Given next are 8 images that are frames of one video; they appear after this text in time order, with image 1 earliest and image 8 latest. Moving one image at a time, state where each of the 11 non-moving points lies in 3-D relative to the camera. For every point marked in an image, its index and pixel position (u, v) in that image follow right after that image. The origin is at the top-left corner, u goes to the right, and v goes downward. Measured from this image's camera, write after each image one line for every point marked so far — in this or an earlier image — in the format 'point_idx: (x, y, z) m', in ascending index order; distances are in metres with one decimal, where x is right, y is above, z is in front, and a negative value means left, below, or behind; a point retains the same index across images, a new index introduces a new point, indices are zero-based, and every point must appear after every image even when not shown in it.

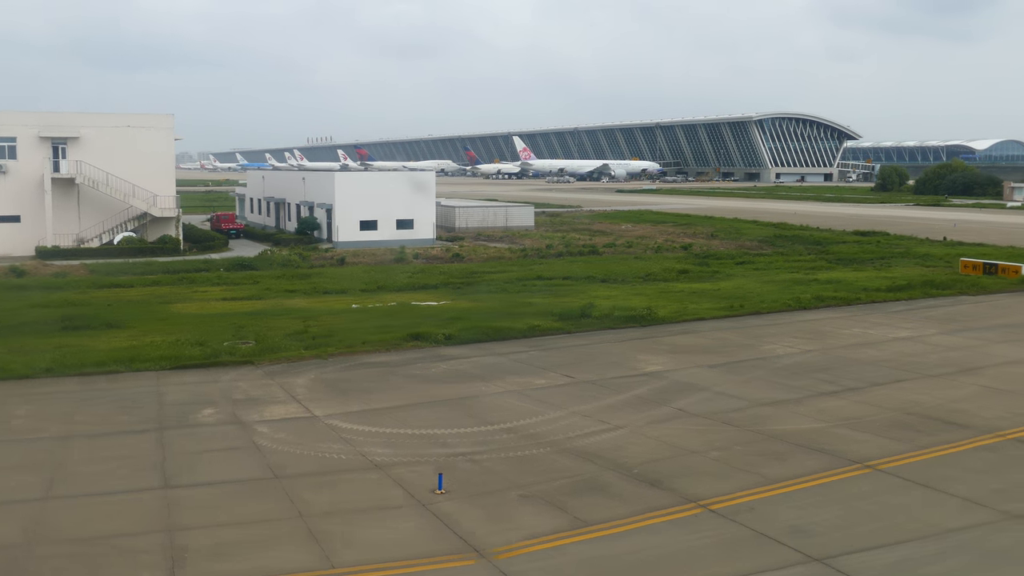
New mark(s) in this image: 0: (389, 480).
0: (-1.5, -2.3, +12.5) m
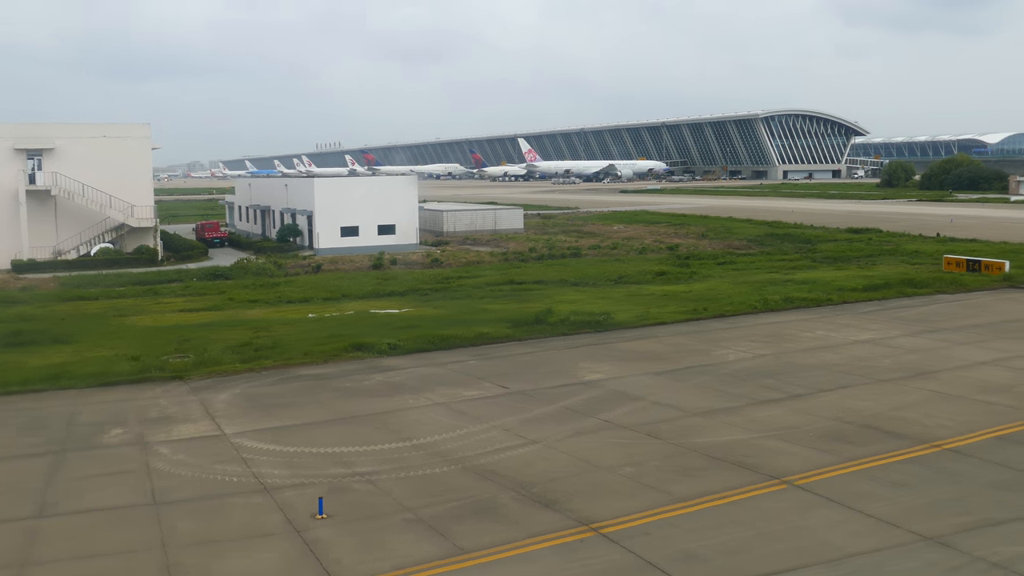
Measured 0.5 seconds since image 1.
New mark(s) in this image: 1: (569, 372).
0: (-2.7, -2.5, +11.8) m
1: (+1.0, -1.5, +19.0) m
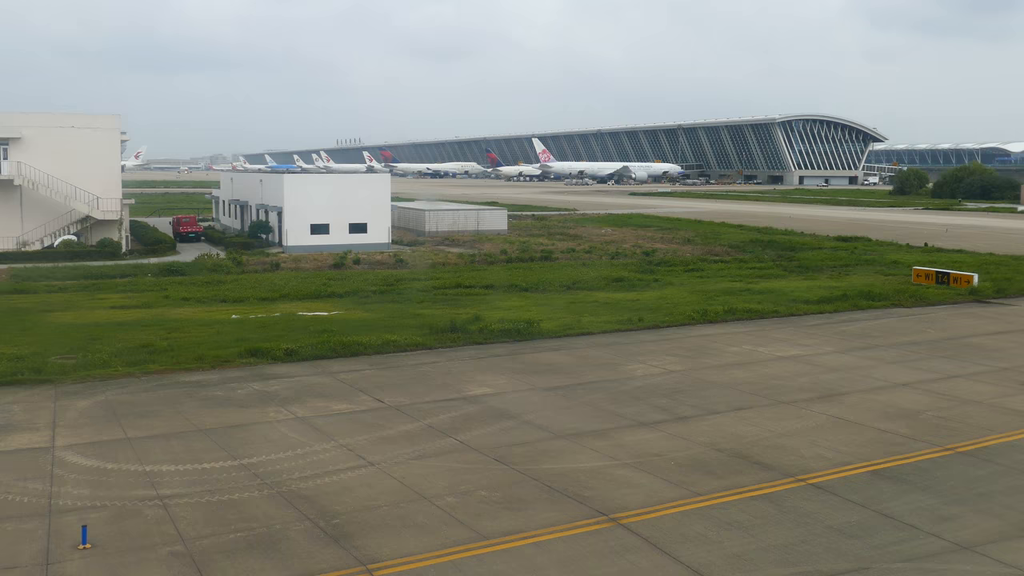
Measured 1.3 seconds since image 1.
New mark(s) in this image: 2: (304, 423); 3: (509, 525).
0: (-4.9, -2.5, +10.8) m
1: (-0.9, -1.7, +17.9) m
2: (-3.1, -2.0, +15.4) m
3: (0.0, -2.5, +10.9) m
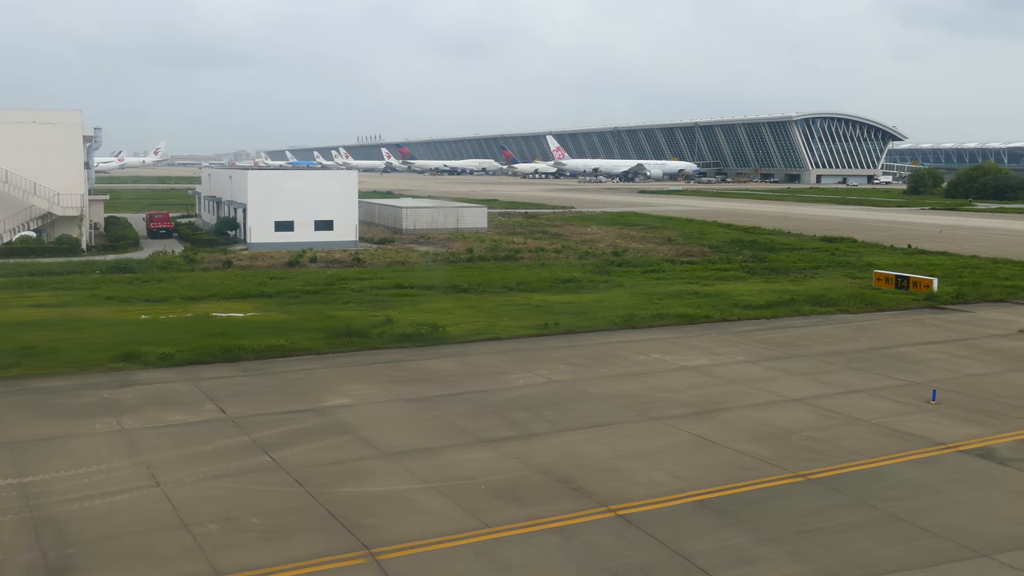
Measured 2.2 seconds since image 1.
0: (-7.3, -2.6, +9.8) m
1: (-3.2, -1.7, +16.8) m
2: (-5.3, -2.0, +14.4) m
3: (-2.4, -2.6, +9.9) m
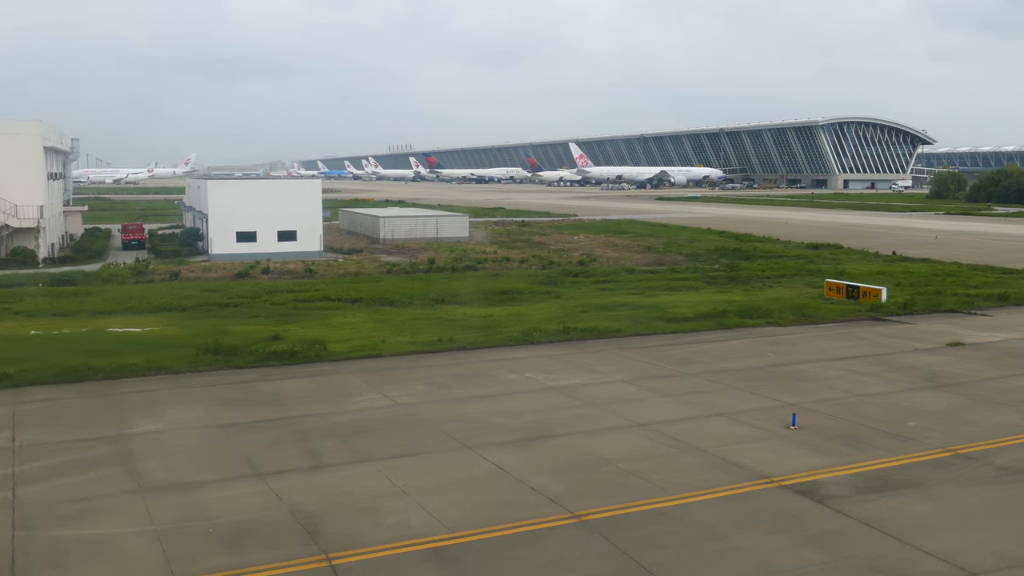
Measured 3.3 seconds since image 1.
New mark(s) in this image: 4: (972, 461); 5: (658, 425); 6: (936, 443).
0: (-10.1, -2.8, +8.9) m
1: (-5.8, -2.0, +15.7) m
2: (-8.0, -2.3, +13.4) m
3: (-5.3, -2.8, +8.7) m
4: (+5.8, -2.2, +13.2) m
5: (+2.1, -2.0, +15.1) m
6: (+5.7, -2.1, +14.2) m
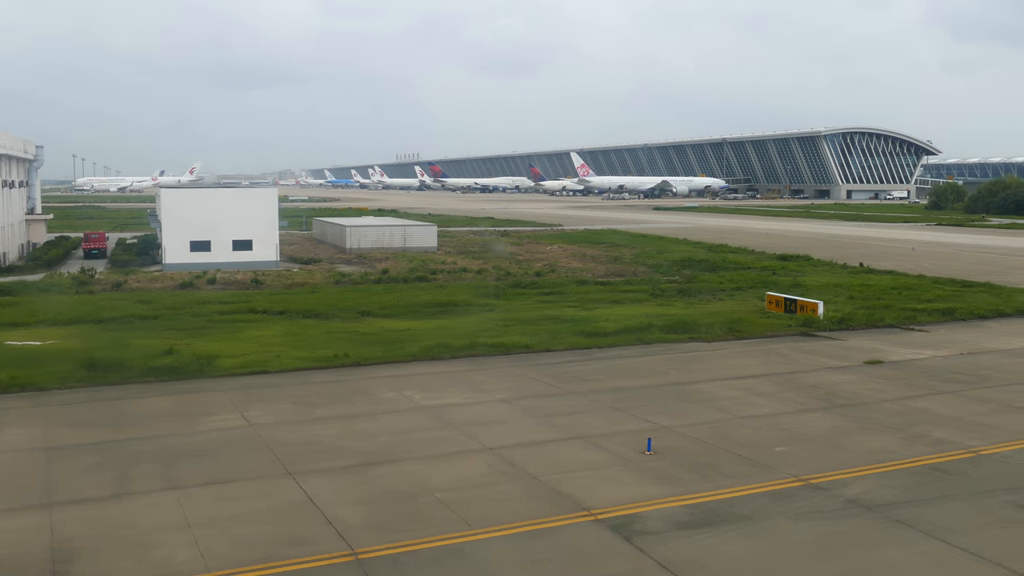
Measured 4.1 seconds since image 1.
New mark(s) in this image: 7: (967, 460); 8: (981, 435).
0: (-12.4, -2.9, +8.1) m
1: (-8.0, -2.2, +14.9) m
2: (-10.3, -2.4, +12.6) m
3: (-7.6, -2.9, +7.9) m
4: (+3.6, -2.4, +12.3) m
5: (-0.1, -2.2, +14.2) m
6: (+3.5, -2.3, +13.2) m
7: (+6.0, -2.3, +13.6) m
8: (+6.8, -2.1, +15.1) m
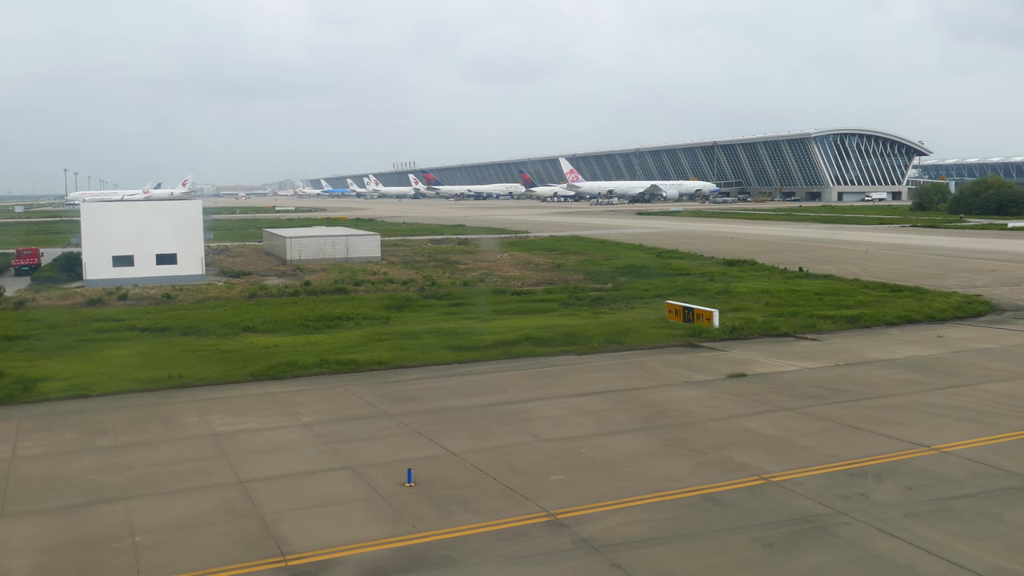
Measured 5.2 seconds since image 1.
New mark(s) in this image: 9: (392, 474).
0: (-15.6, -3.3, +7.1) m
1: (-11.1, -2.6, +13.9) m
2: (-13.4, -2.8, +11.5) m
3: (-10.7, -3.2, +6.9) m
4: (+0.5, -2.6, +11.1) m
5: (-3.2, -2.5, +13.1) m
6: (+0.4, -2.5, +12.1) m
7: (+2.8, -2.4, +12.5) m
8: (+3.7, -2.3, +14.0) m
9: (-1.5, -2.4, +13.3) m
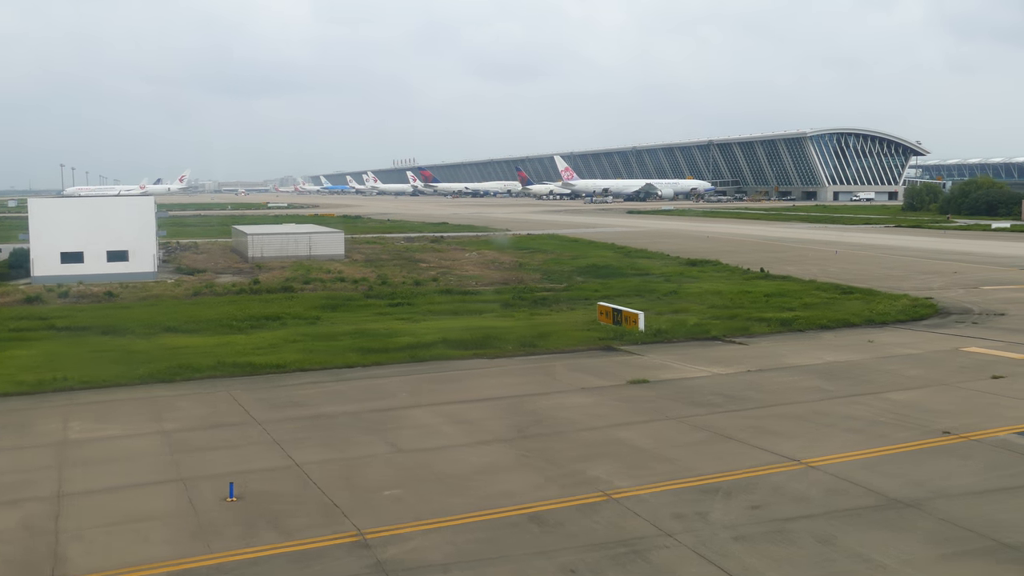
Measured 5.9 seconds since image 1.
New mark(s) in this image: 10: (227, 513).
0: (-17.6, -3.3, +6.5) m
1: (-13.1, -2.5, +13.3) m
2: (-15.4, -2.8, +10.9) m
3: (-12.8, -3.2, +6.2) m
4: (-1.5, -2.6, +10.4) m
5: (-5.2, -2.5, +12.4) m
6: (-1.6, -2.6, +11.4) m
7: (+0.8, -2.5, +11.8) m
8: (+1.7, -2.3, +13.3) m
9: (-3.5, -2.4, +12.7) m
10: (-3.2, -2.5, +11.8) m
